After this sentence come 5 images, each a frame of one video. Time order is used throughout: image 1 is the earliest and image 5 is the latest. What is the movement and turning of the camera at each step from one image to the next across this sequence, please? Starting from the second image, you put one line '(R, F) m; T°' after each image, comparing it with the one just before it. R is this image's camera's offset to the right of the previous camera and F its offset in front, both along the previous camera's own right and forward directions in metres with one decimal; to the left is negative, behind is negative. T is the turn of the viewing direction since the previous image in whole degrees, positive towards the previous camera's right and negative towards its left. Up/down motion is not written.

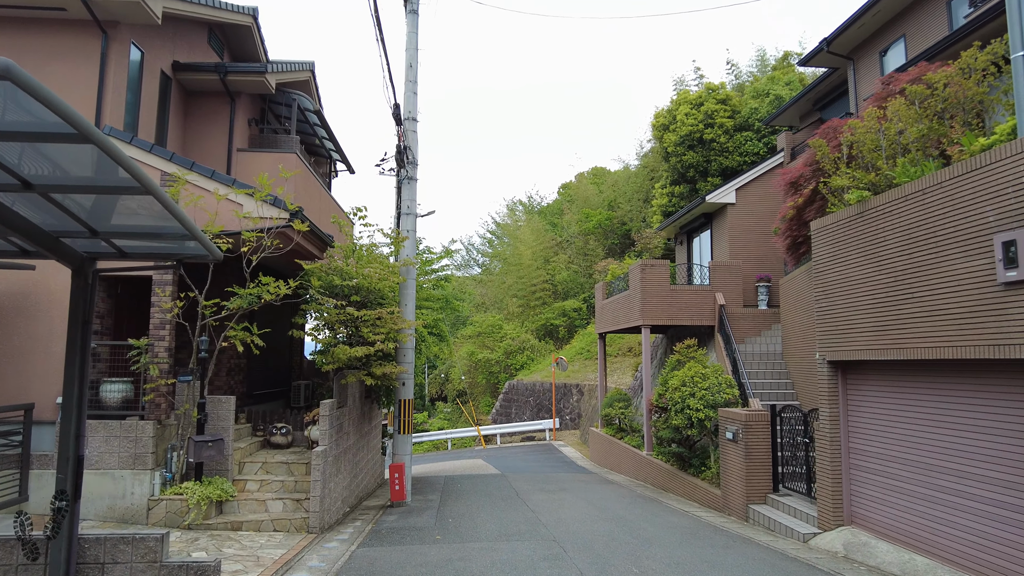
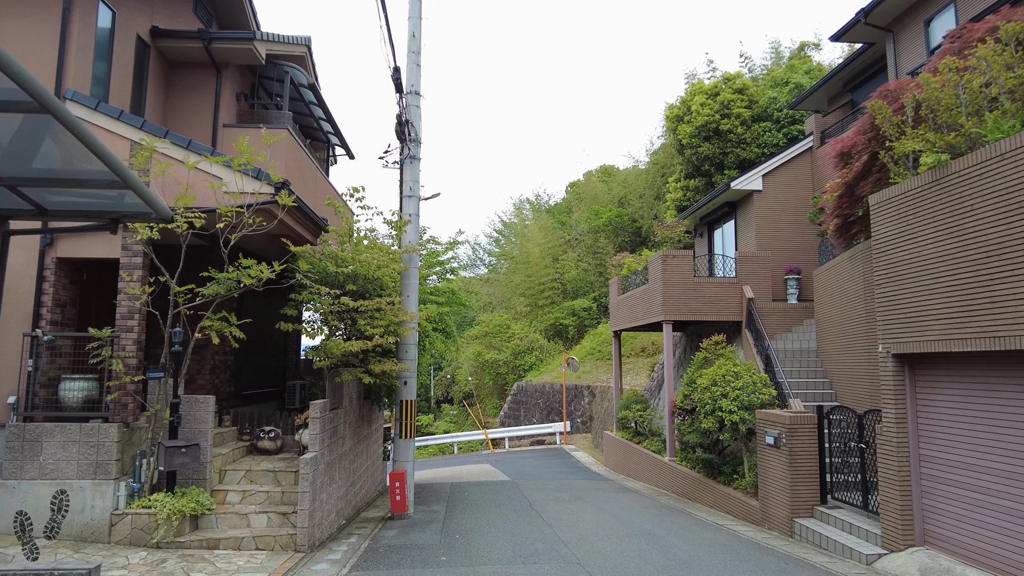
(-0.1, +0.9) m; -1°
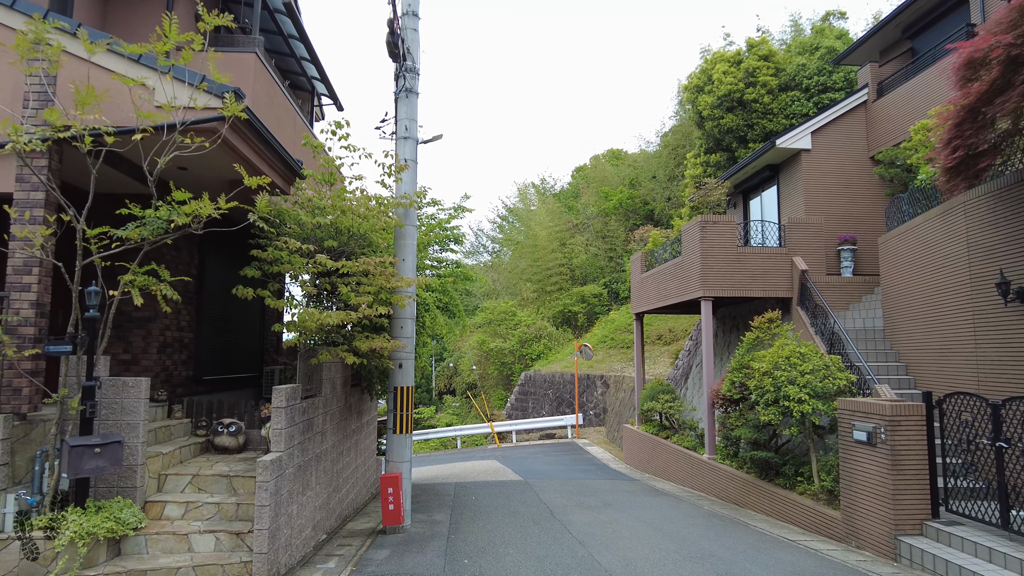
(-0.2, +1.7) m; 0°
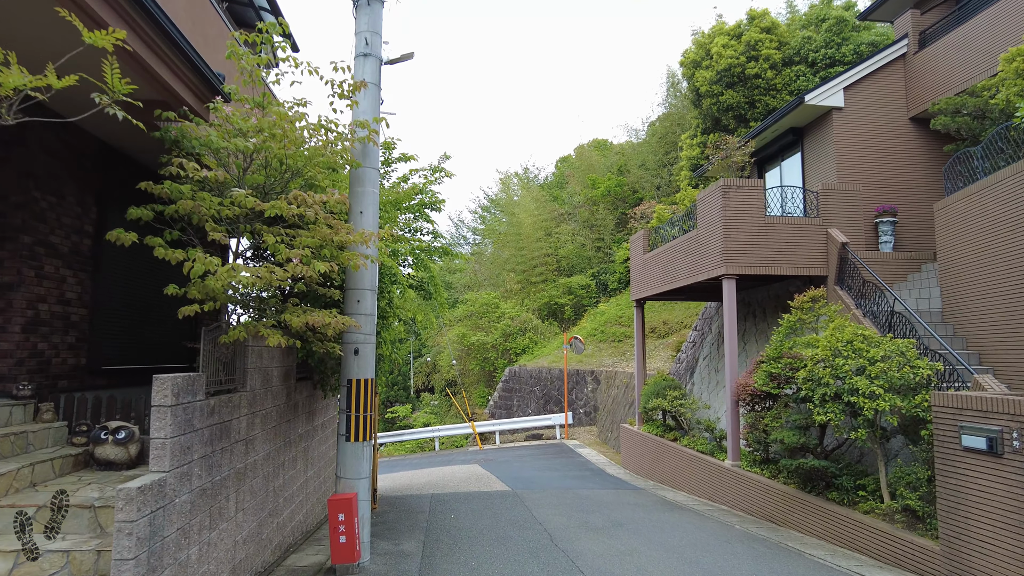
(-0.1, +1.7) m; +2°
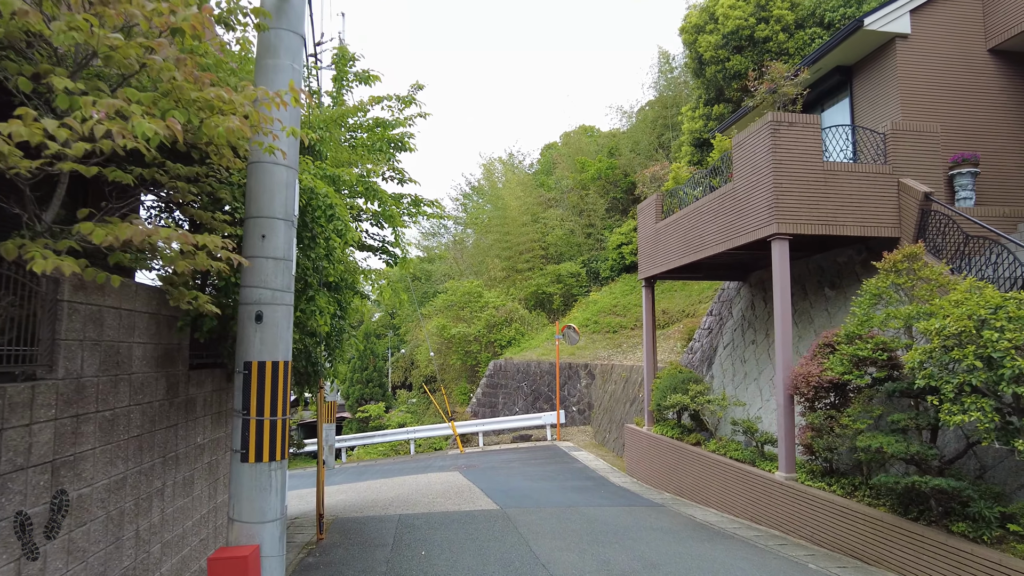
(-0.1, +2.1) m; +2°
